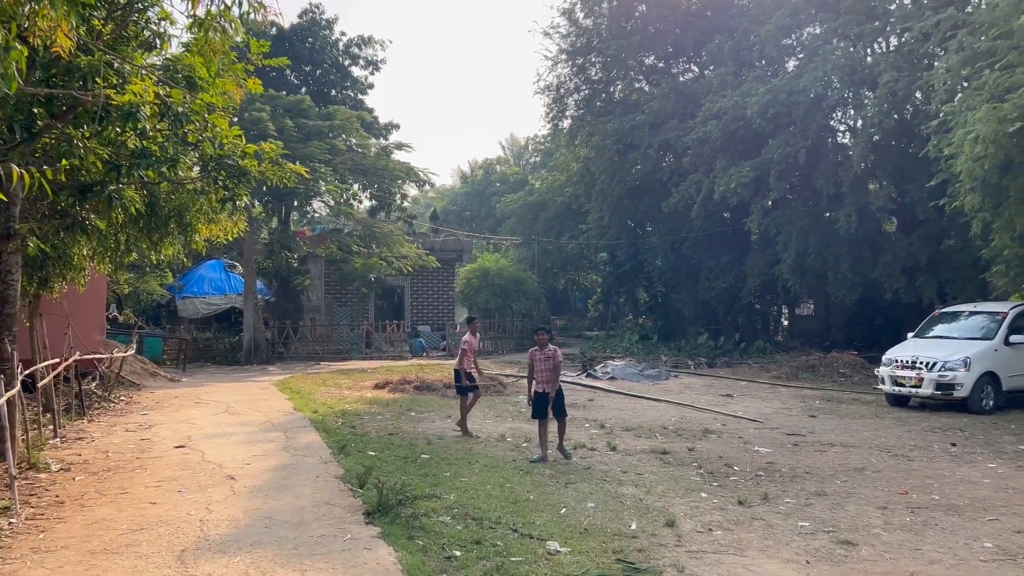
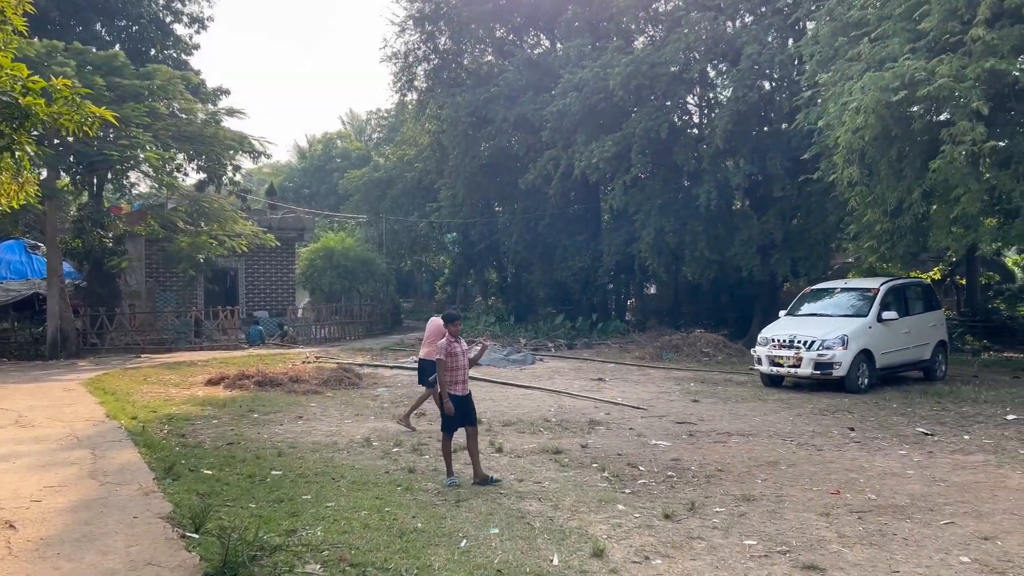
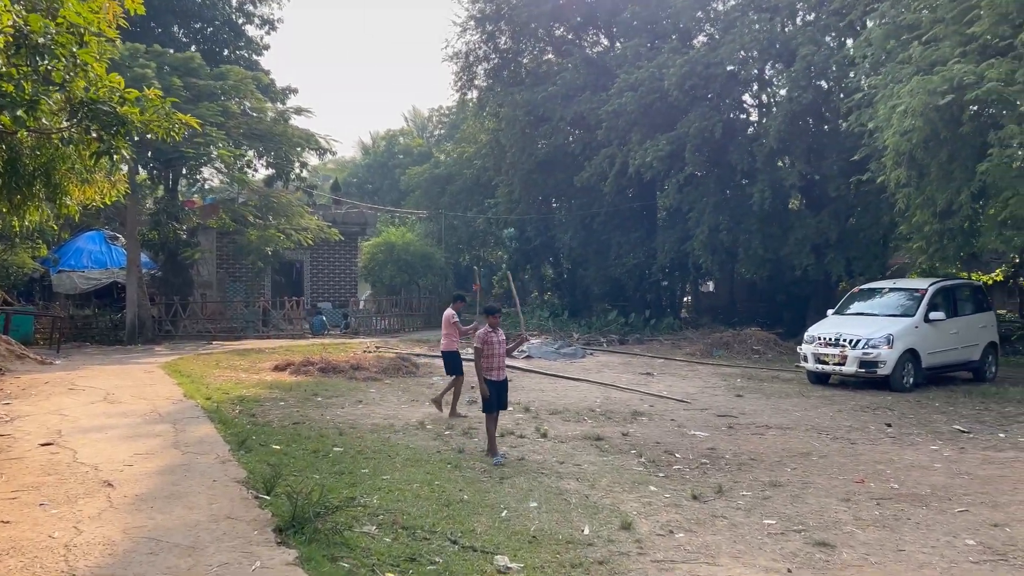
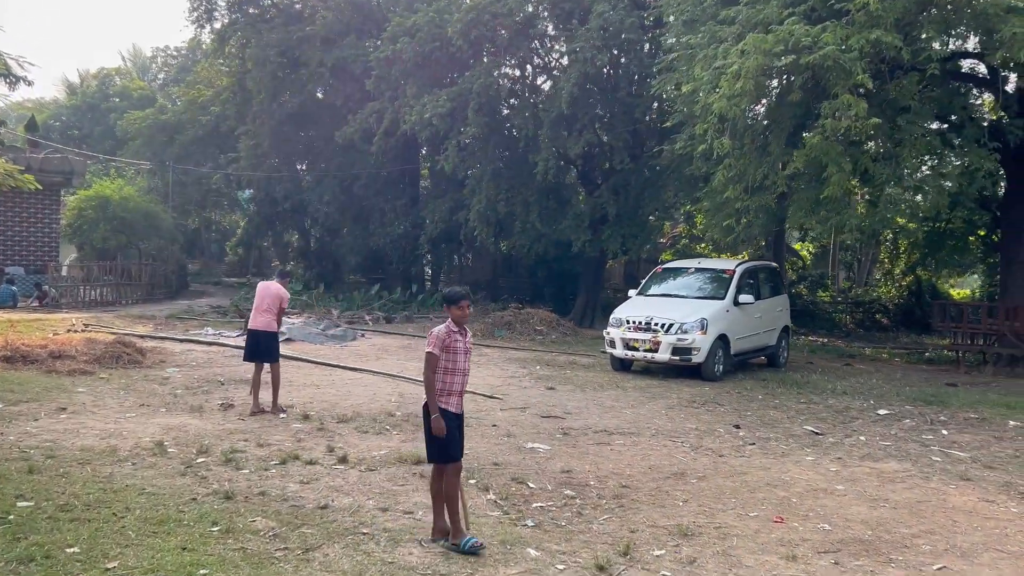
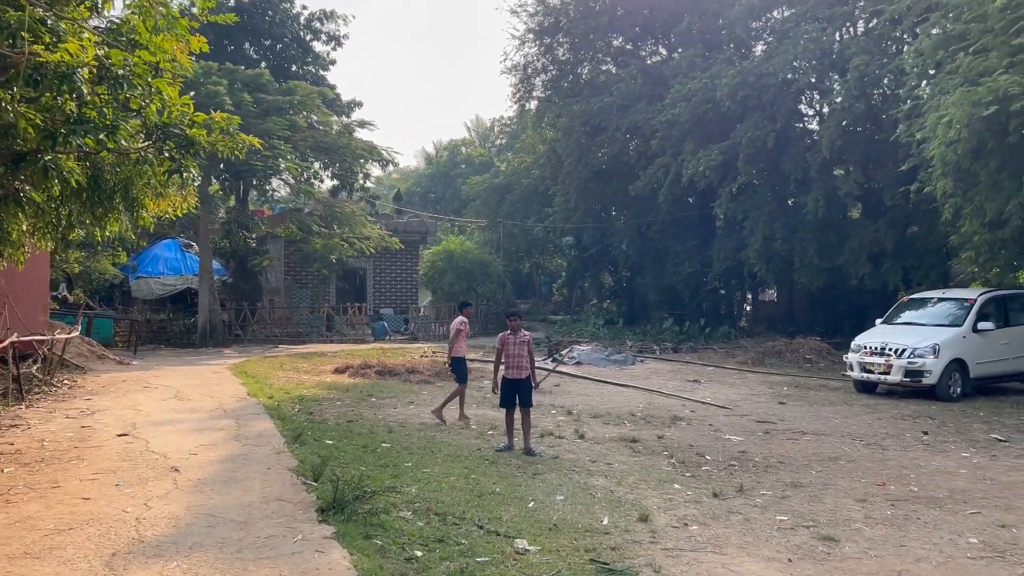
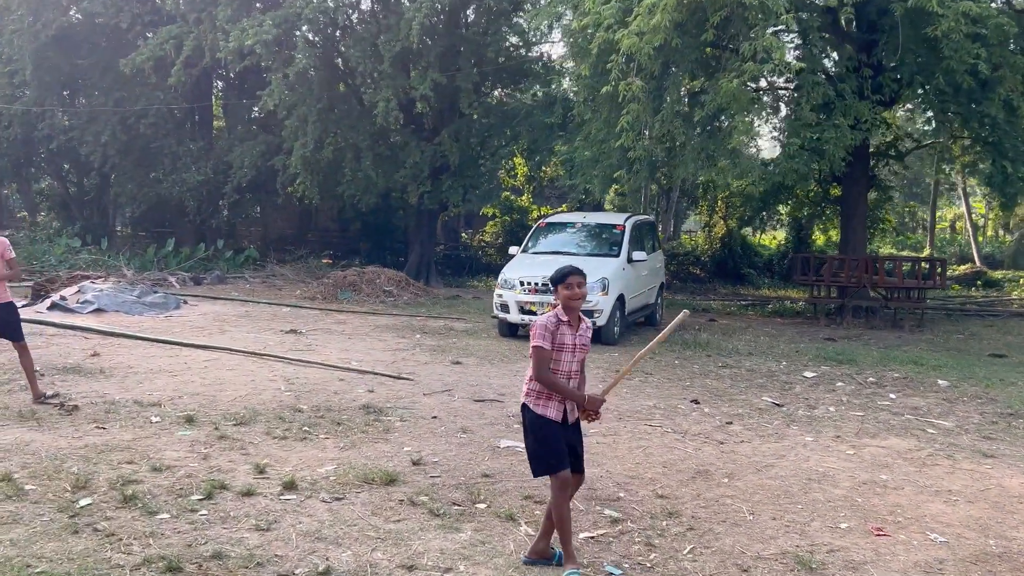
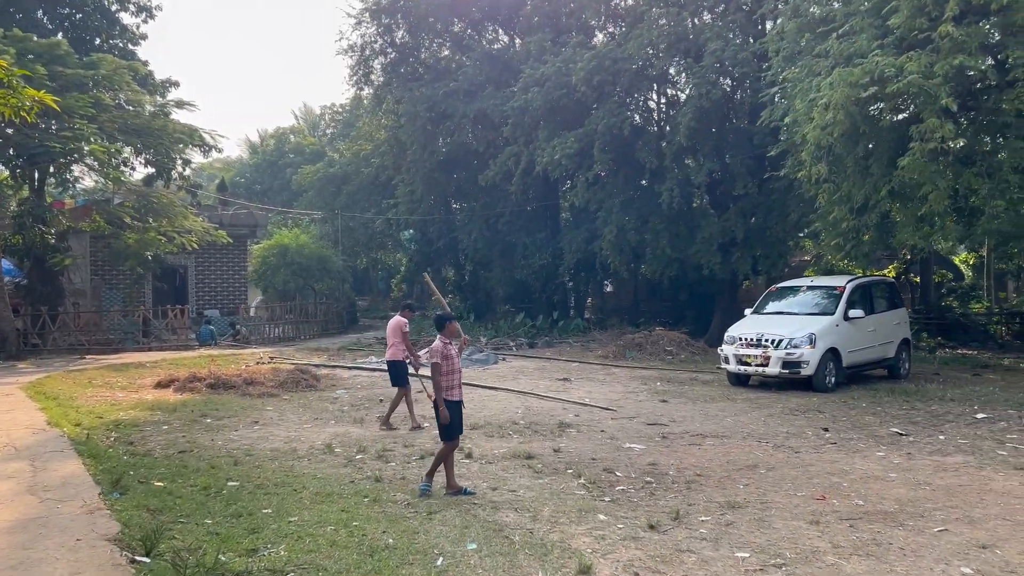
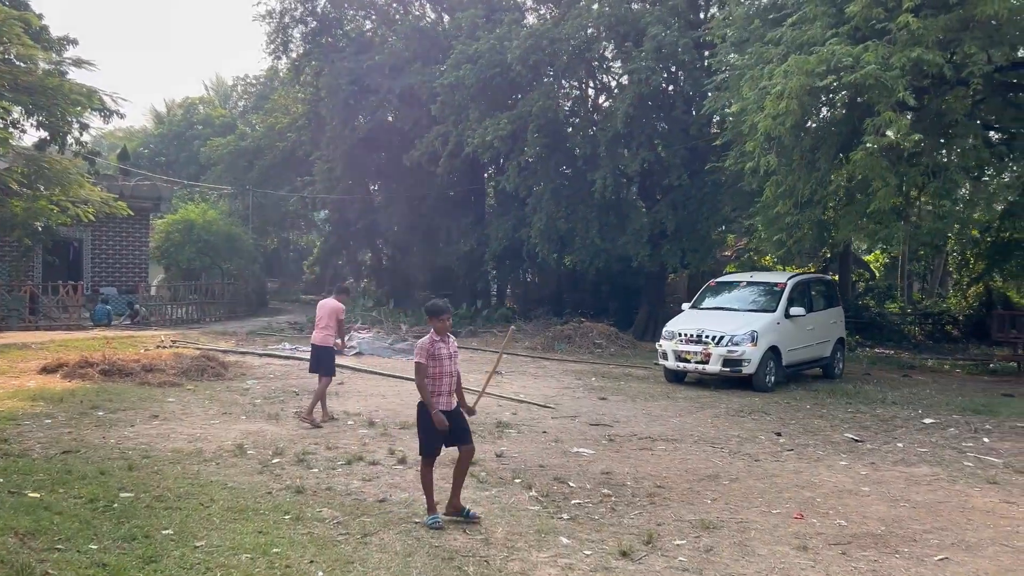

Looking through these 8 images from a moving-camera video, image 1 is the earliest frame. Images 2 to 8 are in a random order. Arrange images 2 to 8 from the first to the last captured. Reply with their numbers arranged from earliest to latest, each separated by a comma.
5, 3, 2, 7, 8, 4, 6
